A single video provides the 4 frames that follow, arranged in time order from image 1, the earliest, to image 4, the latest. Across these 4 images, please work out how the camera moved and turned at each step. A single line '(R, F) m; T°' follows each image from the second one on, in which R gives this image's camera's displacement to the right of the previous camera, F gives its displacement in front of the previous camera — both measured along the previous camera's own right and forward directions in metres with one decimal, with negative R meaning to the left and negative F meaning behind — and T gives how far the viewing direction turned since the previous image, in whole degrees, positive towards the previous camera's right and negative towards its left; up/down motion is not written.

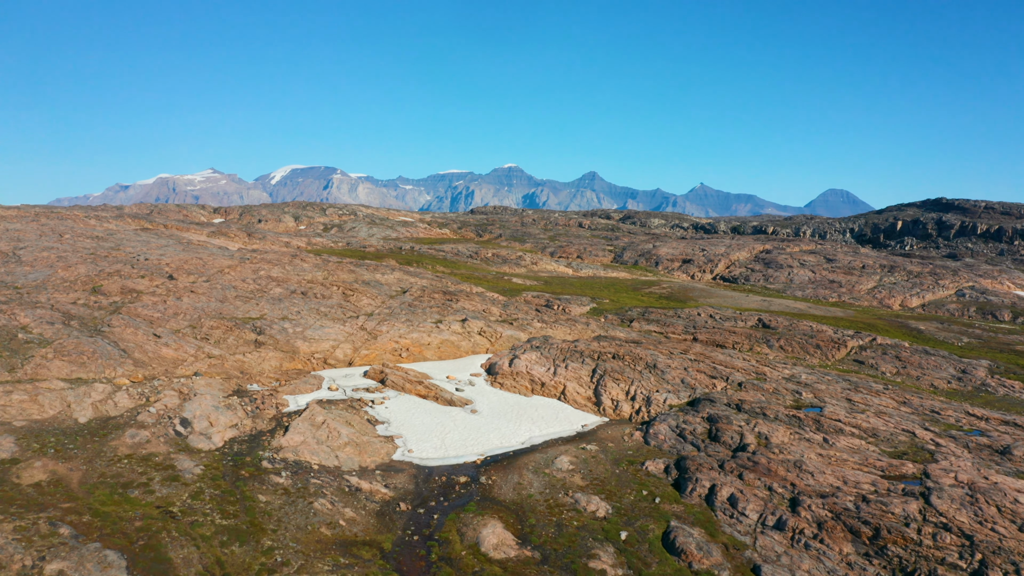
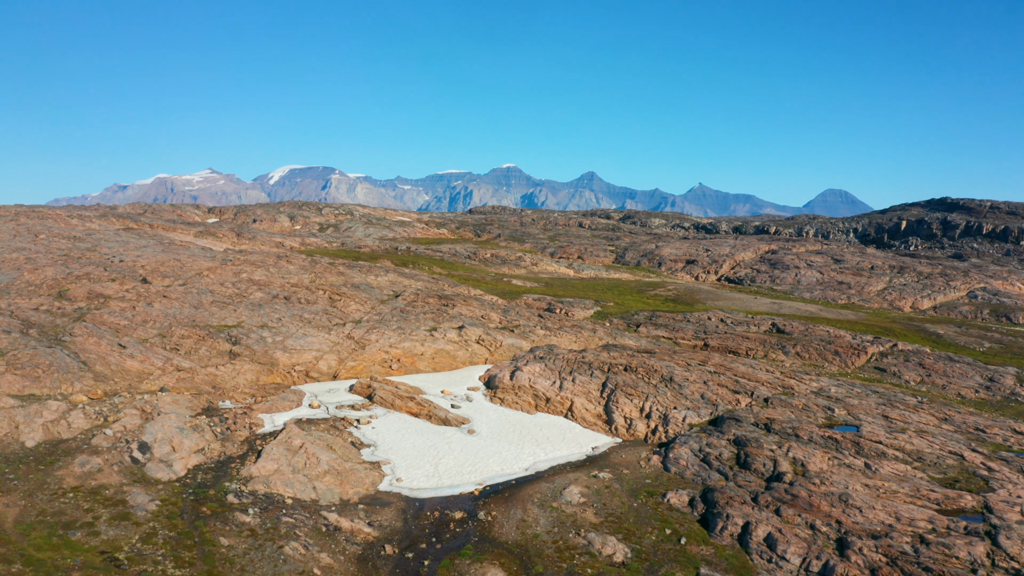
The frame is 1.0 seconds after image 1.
(-0.3, +5.0) m; 0°
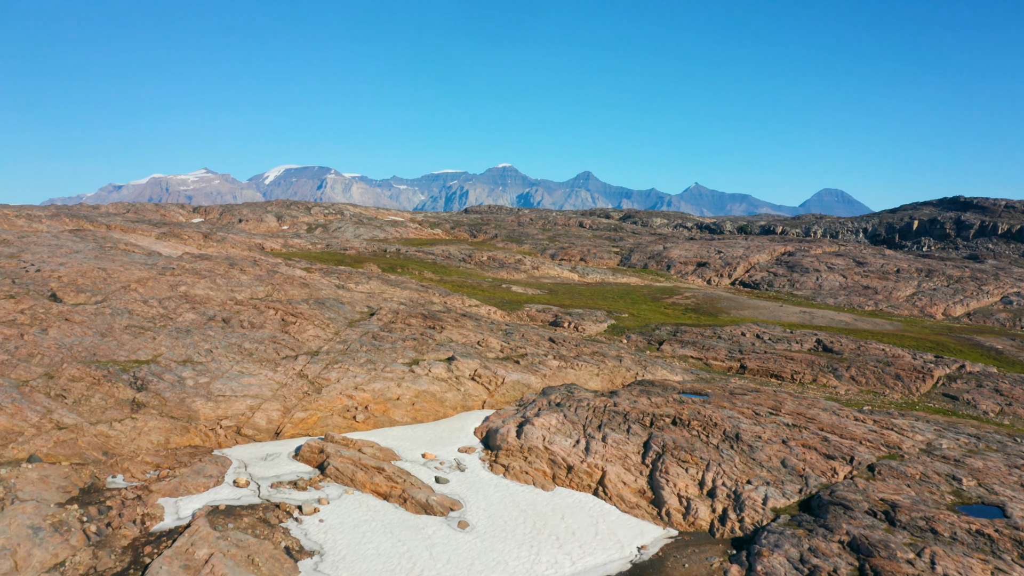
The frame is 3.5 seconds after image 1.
(-0.8, +13.0) m; 0°
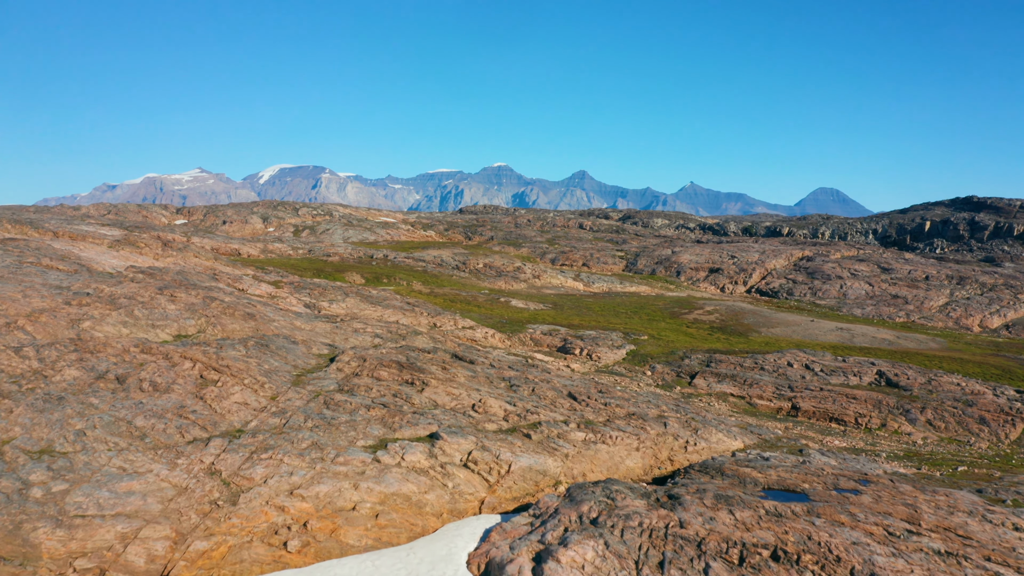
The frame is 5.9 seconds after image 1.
(-0.8, +12.5) m; +1°
